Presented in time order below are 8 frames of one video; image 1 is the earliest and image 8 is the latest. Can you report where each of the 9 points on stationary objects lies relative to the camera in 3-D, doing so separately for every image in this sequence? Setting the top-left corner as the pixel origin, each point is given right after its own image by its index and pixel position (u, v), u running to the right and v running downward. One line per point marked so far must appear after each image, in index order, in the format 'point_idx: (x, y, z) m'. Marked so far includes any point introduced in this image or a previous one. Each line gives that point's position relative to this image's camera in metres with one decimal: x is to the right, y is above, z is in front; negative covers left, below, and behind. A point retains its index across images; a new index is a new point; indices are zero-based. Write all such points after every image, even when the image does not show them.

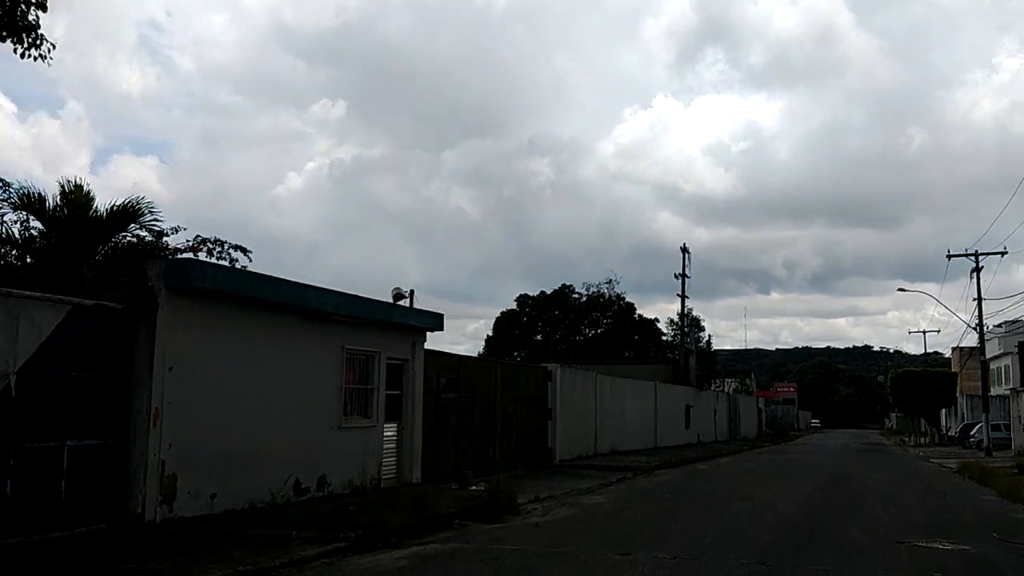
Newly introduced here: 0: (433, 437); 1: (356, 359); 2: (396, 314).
0: (-1.3, -2.6, +18.0) m
1: (-2.4, -1.1, +15.6) m
2: (-1.9, -0.4, +16.1) m
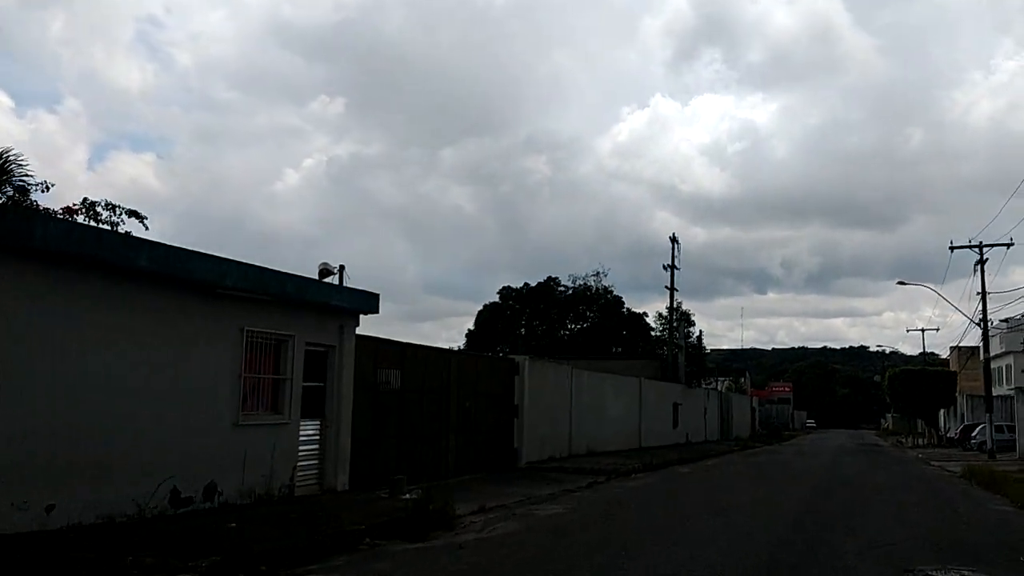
0: (-2.1, -2.3, +15.6) m
1: (-3.2, -0.7, +13.2) m
2: (-2.7, 0.0, +13.7) m
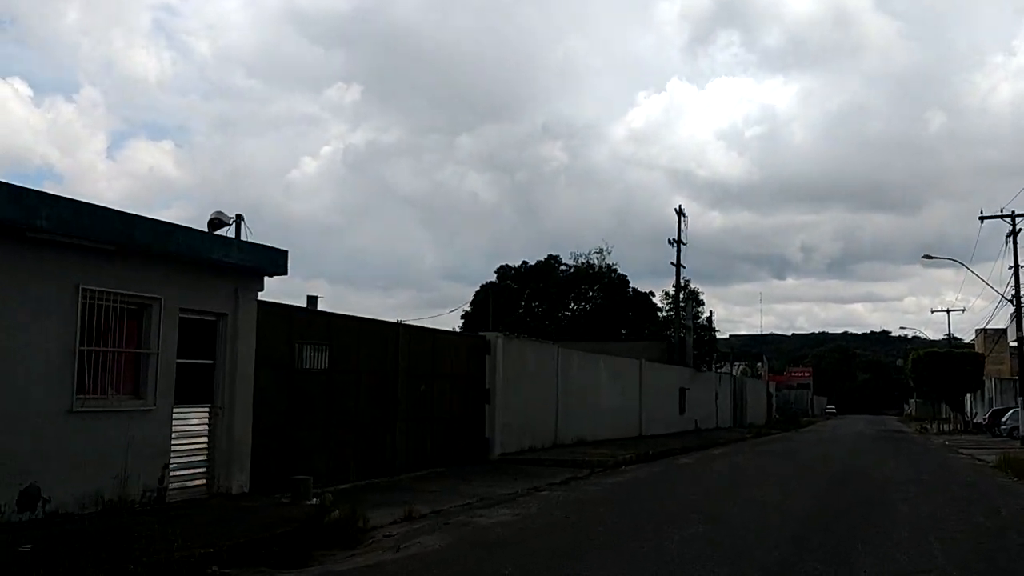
0: (-2.8, -1.7, +12.7) m
1: (-3.9, -0.2, +10.3) m
2: (-3.4, +0.5, +10.8) m
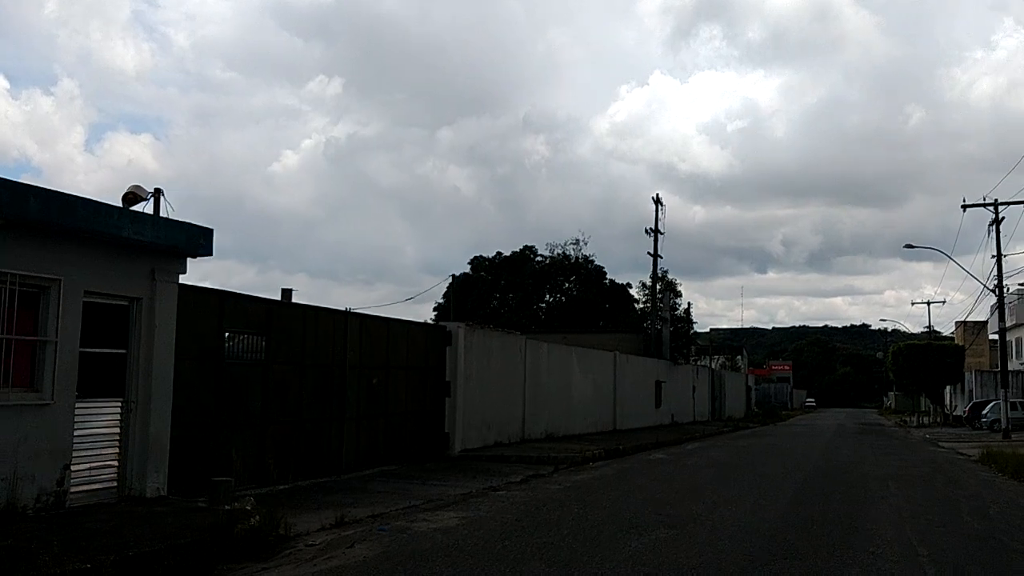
0: (-3.4, -1.5, +11.5) m
1: (-4.4, 0.0, +9.2) m
2: (-3.9, +0.7, +9.6) m
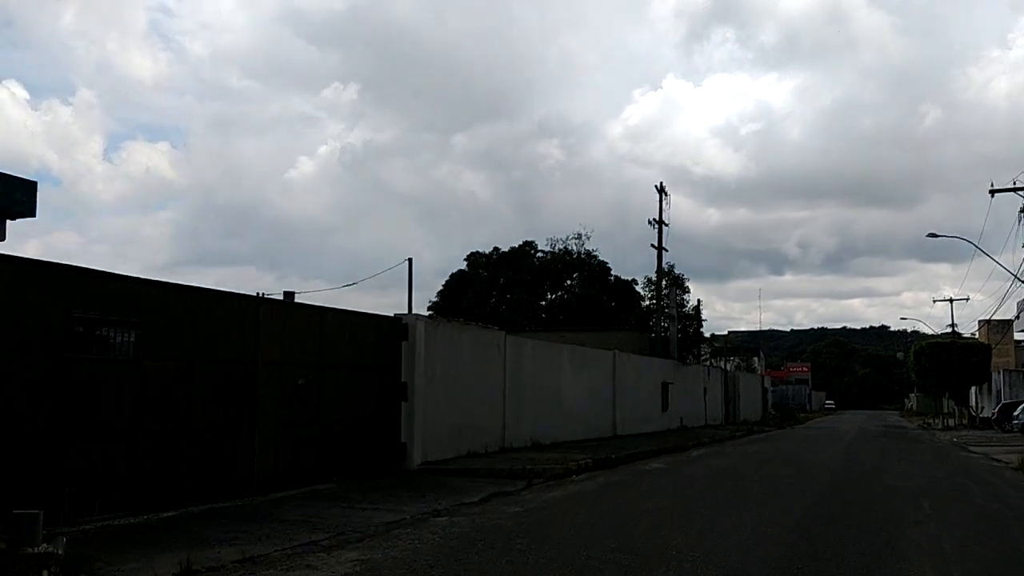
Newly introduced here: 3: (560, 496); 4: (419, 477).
0: (-4.0, -1.3, +8.9) m
1: (-5.1, +0.2, +6.5) m
2: (-4.6, +0.9, +7.0) m
3: (+0.7, -2.9, +14.5) m
4: (-1.4, -2.8, +15.6) m
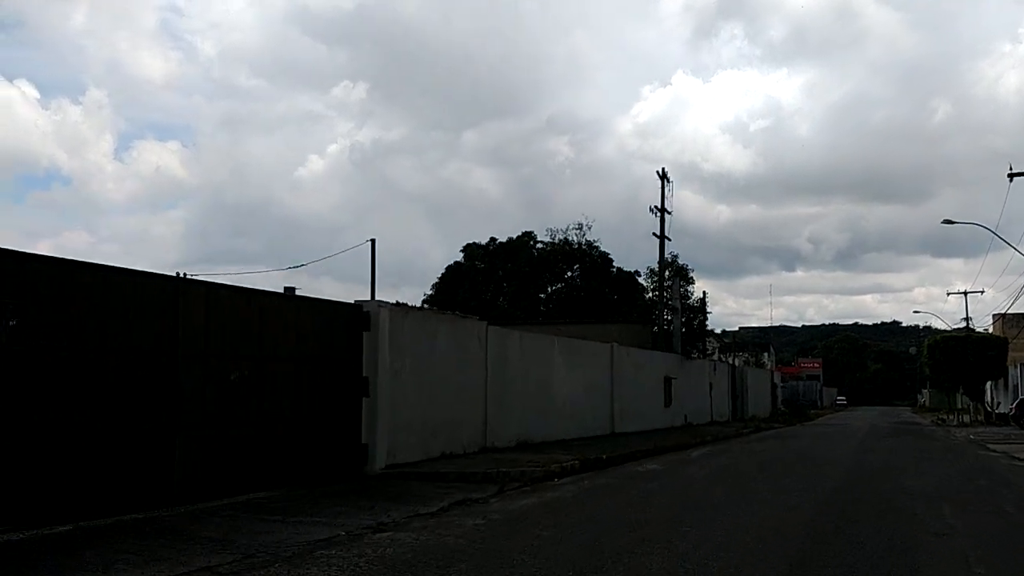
0: (-4.5, -1.1, +7.3) m
1: (-5.6, +0.4, +4.9) m
2: (-5.1, +1.1, +5.4) m
3: (+0.3, -2.6, +12.9) m
4: (-1.7, -2.6, +13.9) m
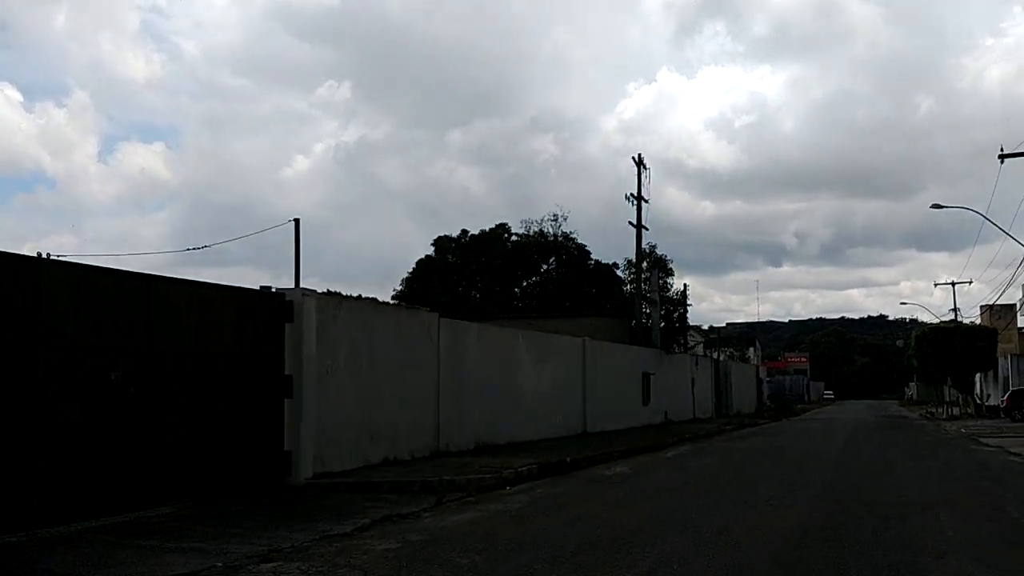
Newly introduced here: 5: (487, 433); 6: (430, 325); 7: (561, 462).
0: (-5.1, -1.0, +5.5) m
1: (-6.2, +0.5, +3.2) m
2: (-5.7, +1.2, +3.6) m
3: (-0.4, -2.4, +11.2) m
4: (-2.4, -2.4, +12.2) m
5: (-0.4, -2.8, +20.0) m
6: (-1.4, -0.6, +17.2) m
7: (+0.8, -2.8, +16.7) m
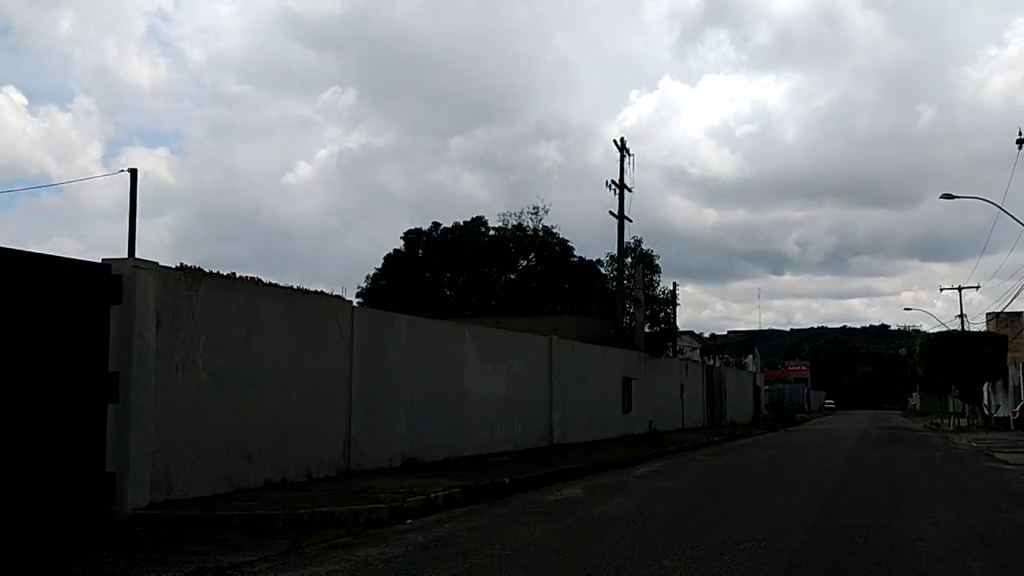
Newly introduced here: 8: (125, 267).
0: (-6.1, -0.6, +2.4) m
1: (-7.2, +0.9, 0.0) m
2: (-6.7, +1.6, +0.5) m
3: (-1.4, -2.2, +8.0) m
4: (-3.4, -2.1, +9.1) m
5: (-1.4, -2.5, +16.8) m
6: (-2.4, -0.3, +14.0) m
7: (-0.2, -2.6, +13.6) m
8: (-3.7, +0.2, +10.2) m
